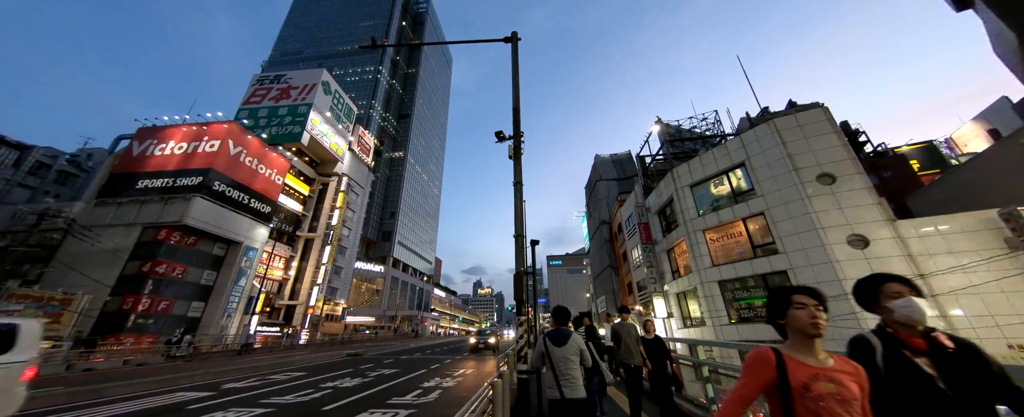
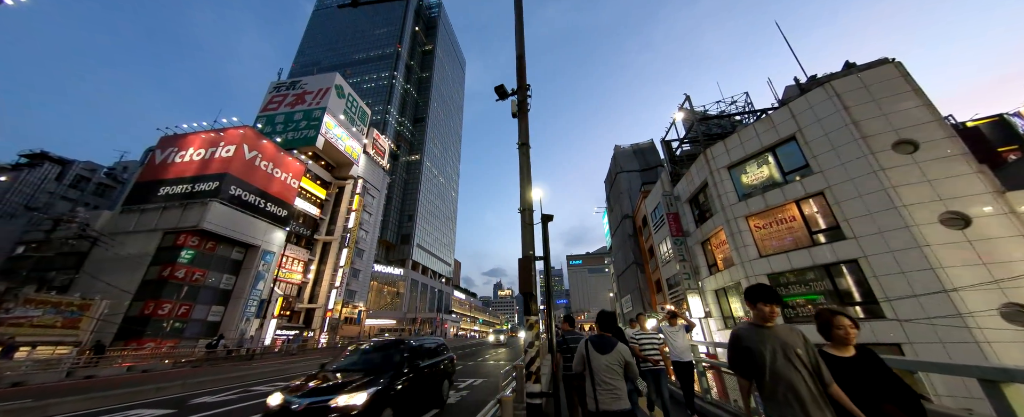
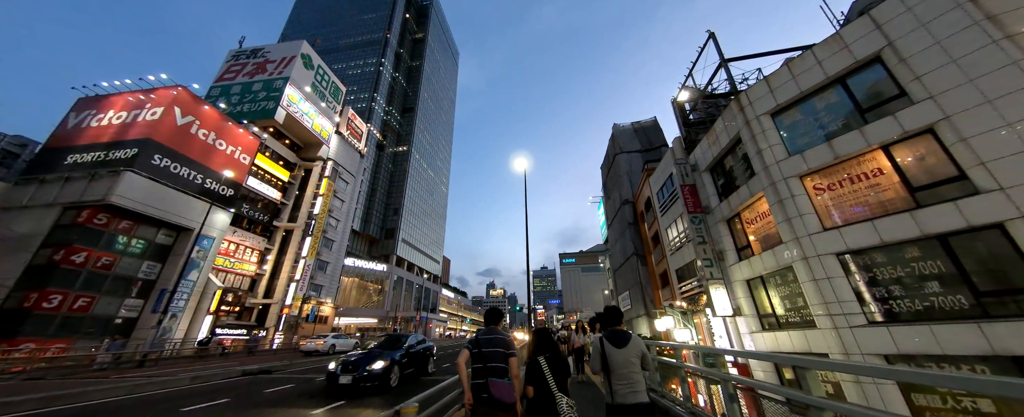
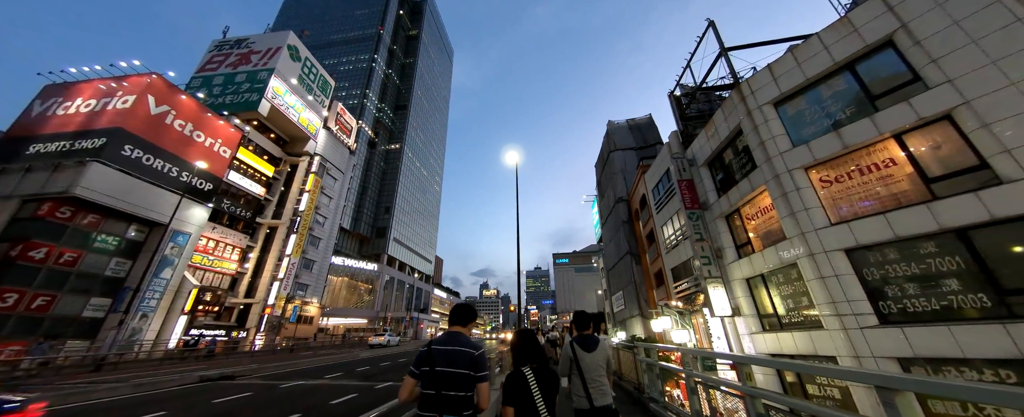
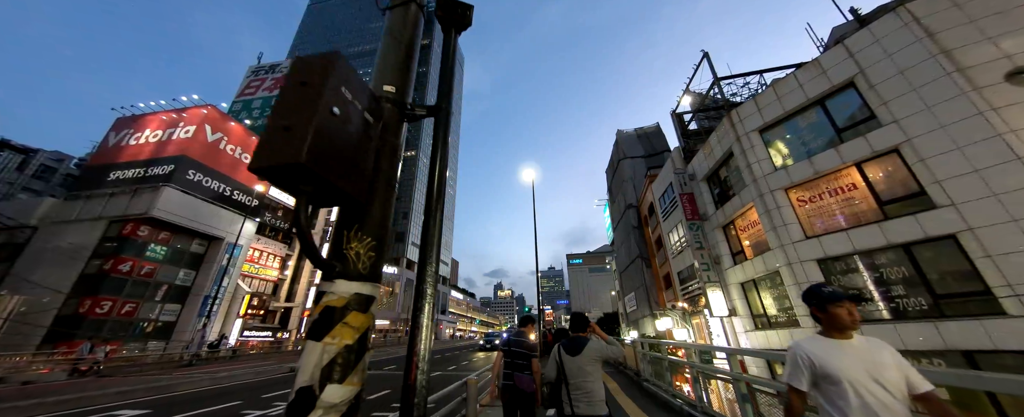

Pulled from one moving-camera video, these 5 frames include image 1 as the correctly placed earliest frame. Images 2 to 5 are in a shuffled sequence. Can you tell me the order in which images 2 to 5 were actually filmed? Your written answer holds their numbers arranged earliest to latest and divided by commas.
2, 5, 3, 4
